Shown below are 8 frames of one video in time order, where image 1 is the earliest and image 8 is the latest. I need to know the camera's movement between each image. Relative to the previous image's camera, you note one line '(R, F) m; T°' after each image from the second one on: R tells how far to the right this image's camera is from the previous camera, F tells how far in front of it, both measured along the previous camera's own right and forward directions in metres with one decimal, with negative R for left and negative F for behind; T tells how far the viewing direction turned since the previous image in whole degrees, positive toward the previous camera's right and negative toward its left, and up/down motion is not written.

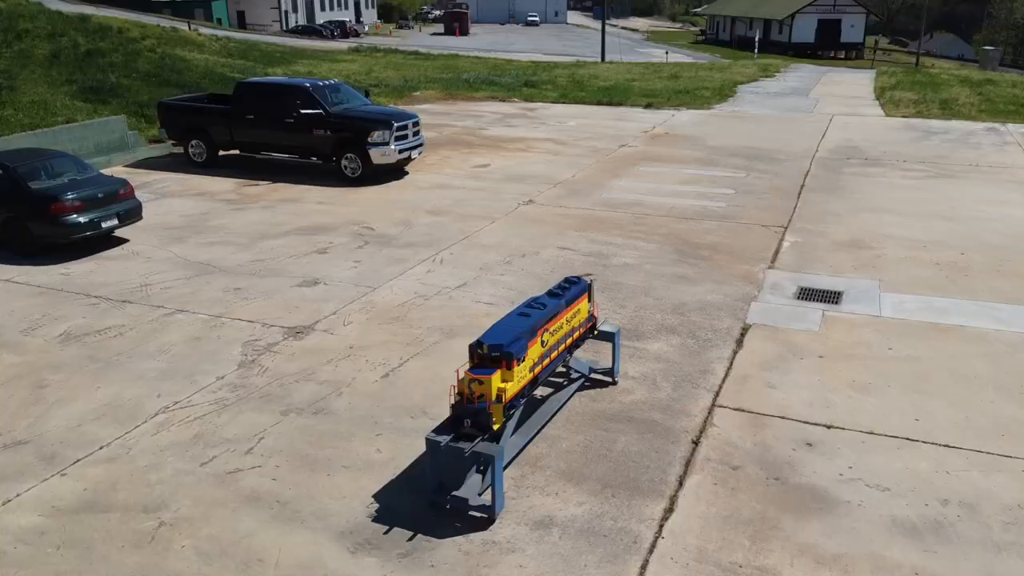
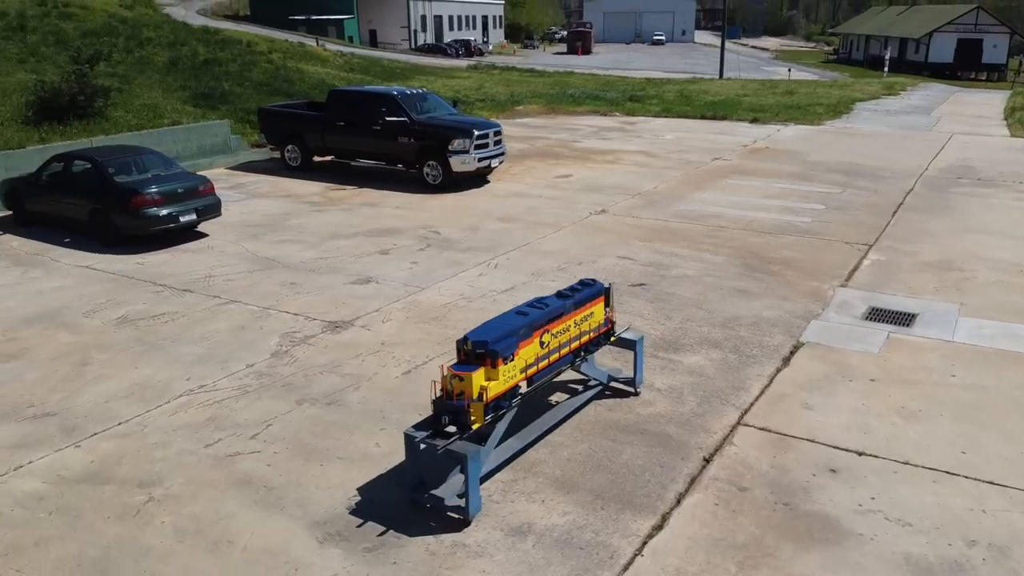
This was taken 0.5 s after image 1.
(+0.9, +0.3) m; -8°
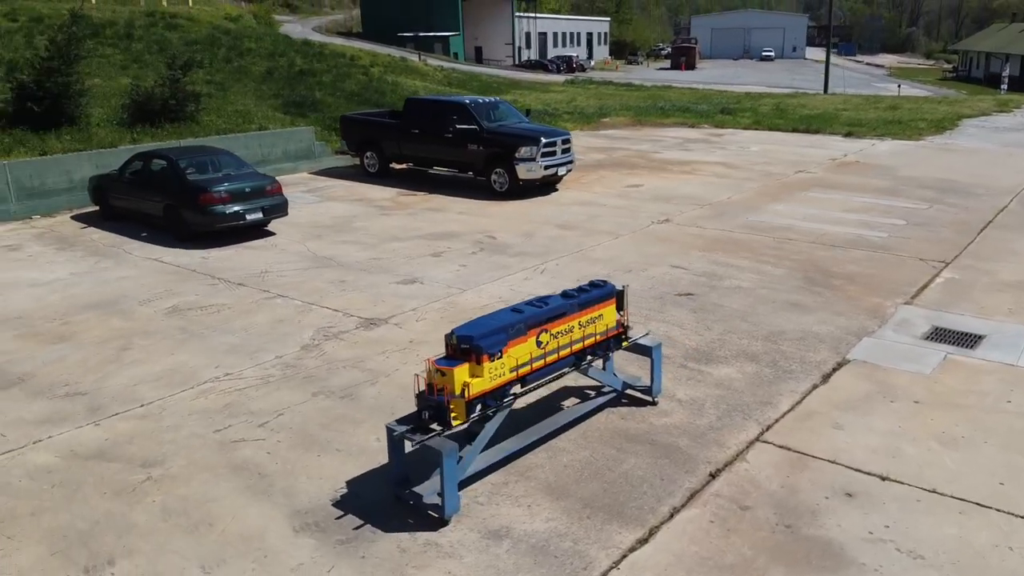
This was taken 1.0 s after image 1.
(+0.7, +0.3) m; -7°
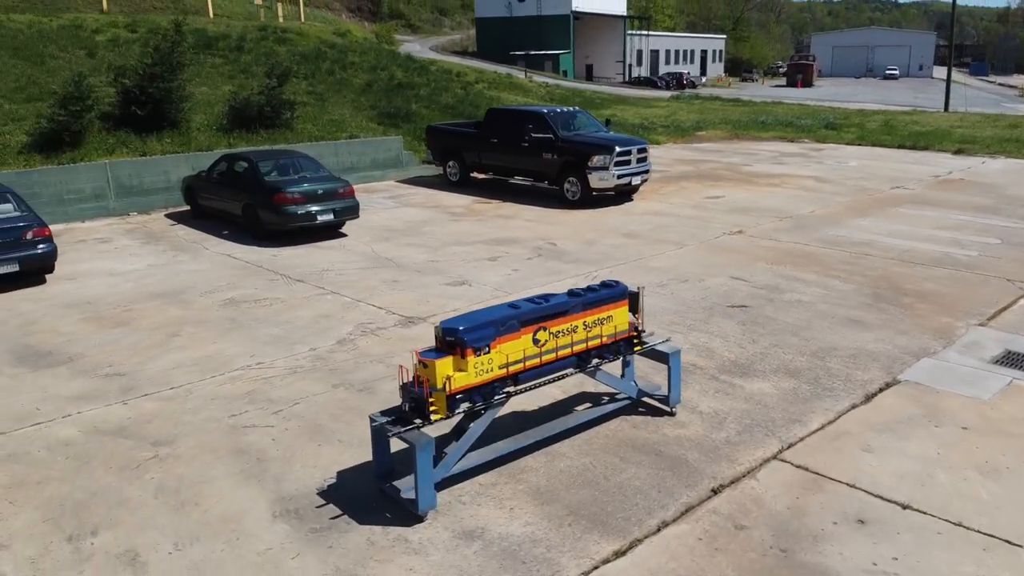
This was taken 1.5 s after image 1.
(+0.8, +0.3) m; -8°
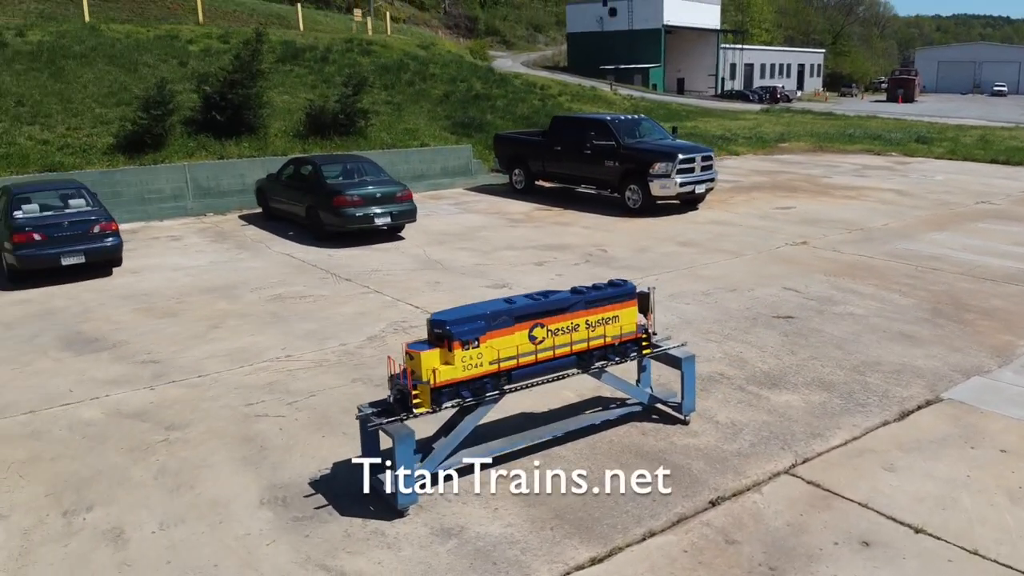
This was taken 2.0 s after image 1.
(+0.6, +0.2) m; -6°
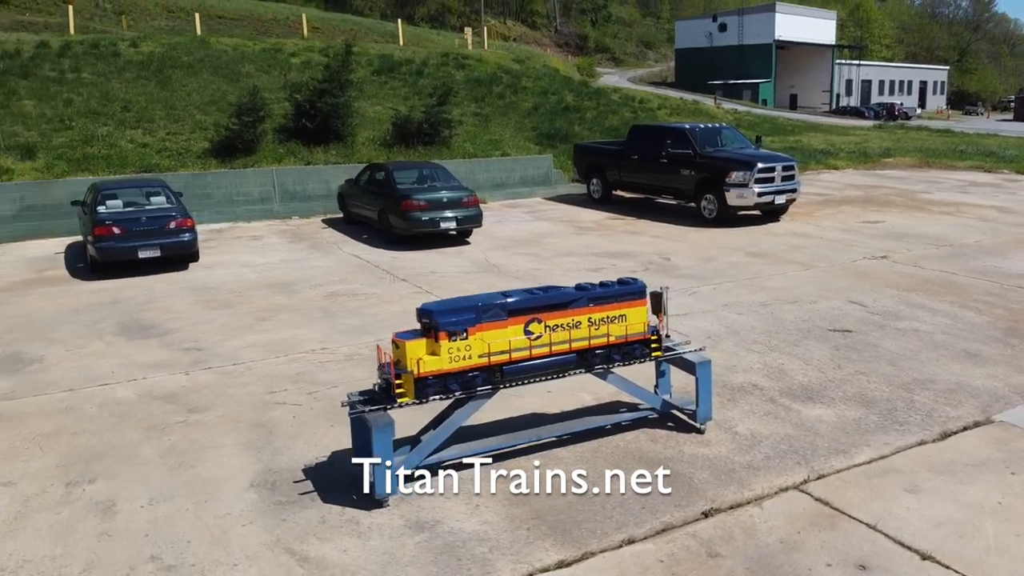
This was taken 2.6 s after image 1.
(+0.7, +0.2) m; -7°
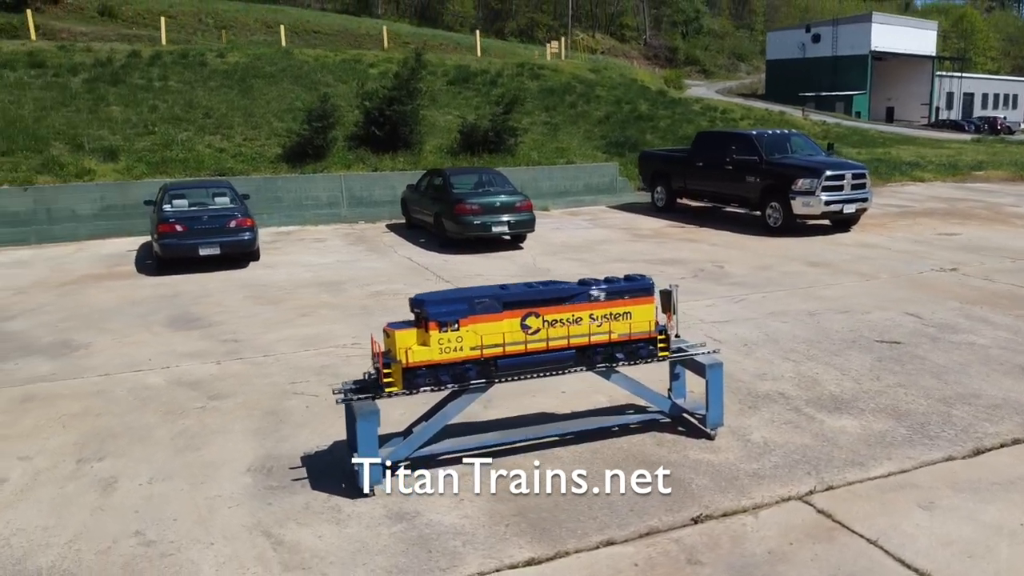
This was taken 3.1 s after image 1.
(+0.6, +0.1) m; -6°
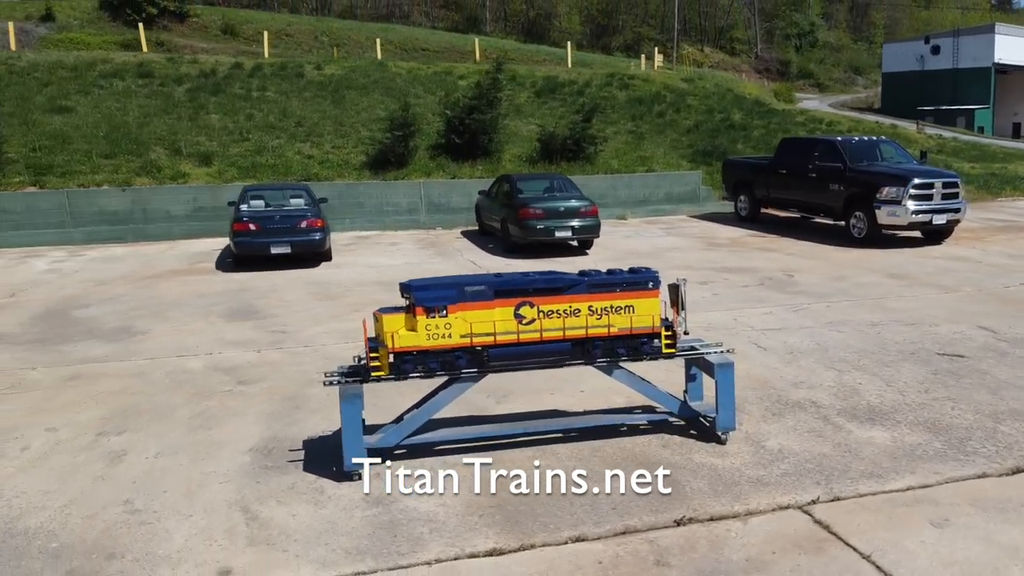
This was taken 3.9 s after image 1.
(+0.7, +0.2) m; -7°
